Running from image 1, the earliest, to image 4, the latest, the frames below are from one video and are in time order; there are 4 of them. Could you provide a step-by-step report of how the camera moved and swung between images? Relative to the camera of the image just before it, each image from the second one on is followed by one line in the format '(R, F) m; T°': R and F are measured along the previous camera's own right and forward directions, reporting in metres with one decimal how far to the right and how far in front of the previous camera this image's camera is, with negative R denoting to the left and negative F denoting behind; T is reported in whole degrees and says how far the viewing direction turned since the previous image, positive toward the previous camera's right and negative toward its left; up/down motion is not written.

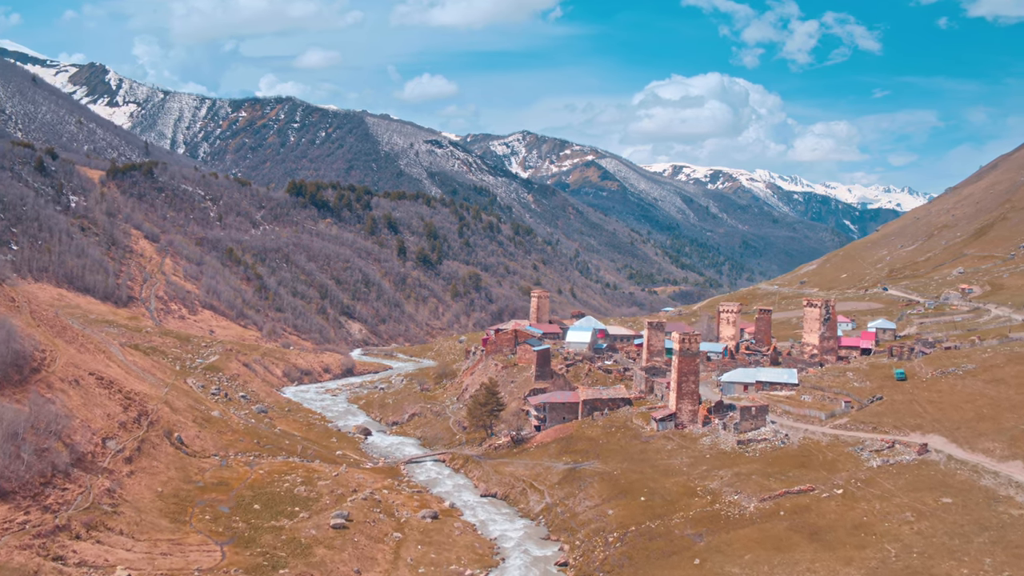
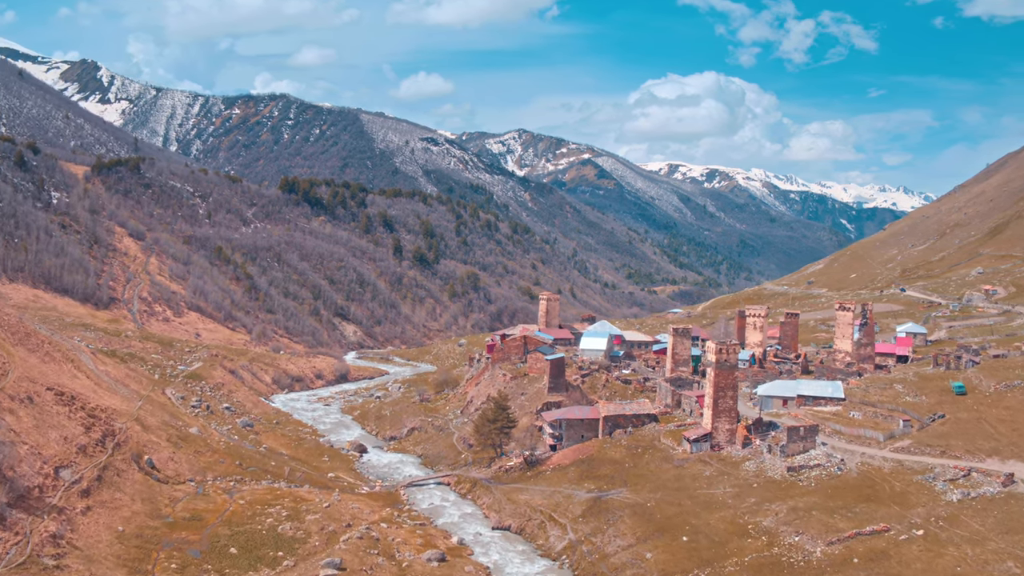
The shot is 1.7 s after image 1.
(-1.2, +6.0) m; 0°
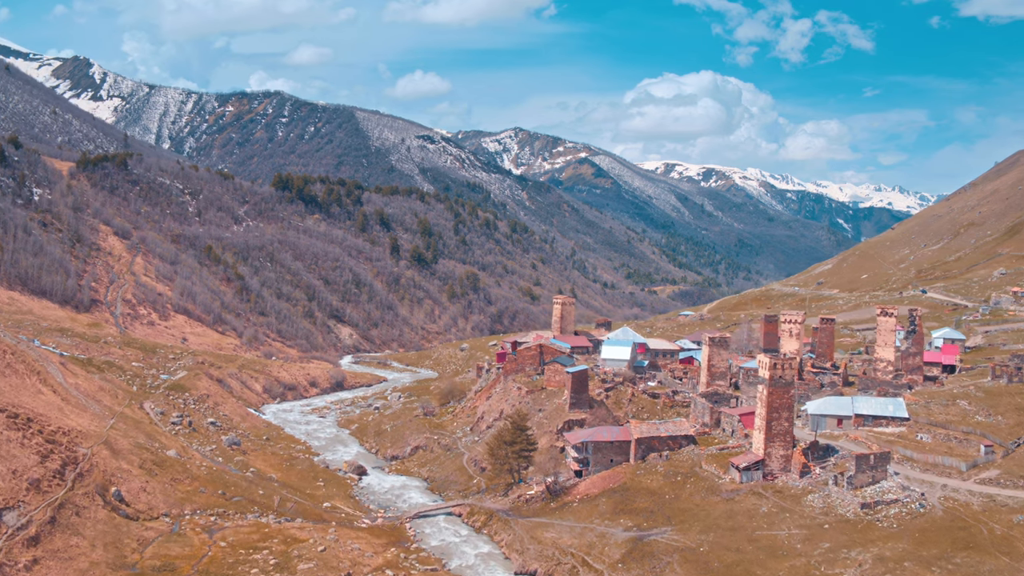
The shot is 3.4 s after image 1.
(-1.5, +6.0) m; 0°
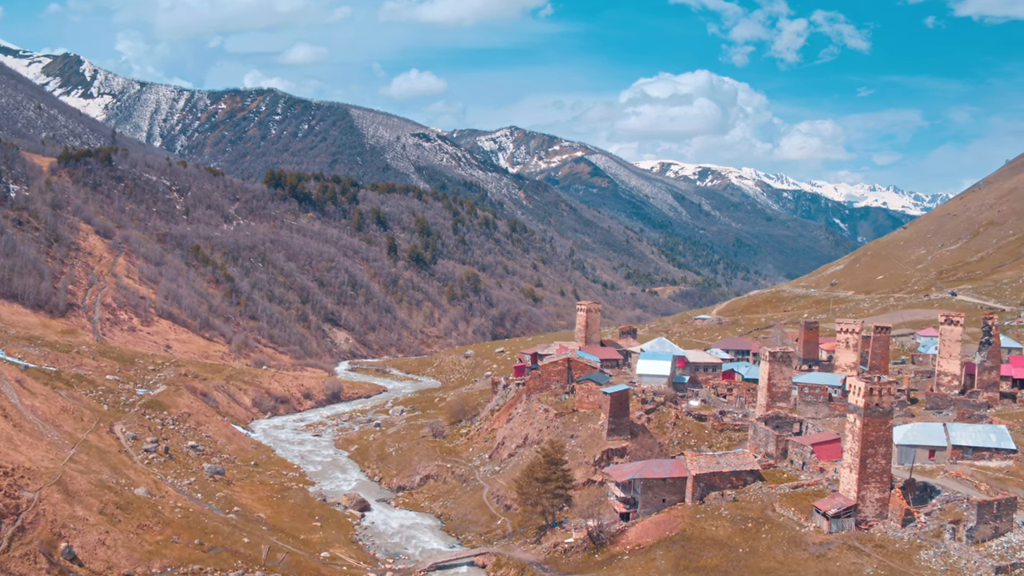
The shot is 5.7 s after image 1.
(-2.0, +7.2) m; 0°
